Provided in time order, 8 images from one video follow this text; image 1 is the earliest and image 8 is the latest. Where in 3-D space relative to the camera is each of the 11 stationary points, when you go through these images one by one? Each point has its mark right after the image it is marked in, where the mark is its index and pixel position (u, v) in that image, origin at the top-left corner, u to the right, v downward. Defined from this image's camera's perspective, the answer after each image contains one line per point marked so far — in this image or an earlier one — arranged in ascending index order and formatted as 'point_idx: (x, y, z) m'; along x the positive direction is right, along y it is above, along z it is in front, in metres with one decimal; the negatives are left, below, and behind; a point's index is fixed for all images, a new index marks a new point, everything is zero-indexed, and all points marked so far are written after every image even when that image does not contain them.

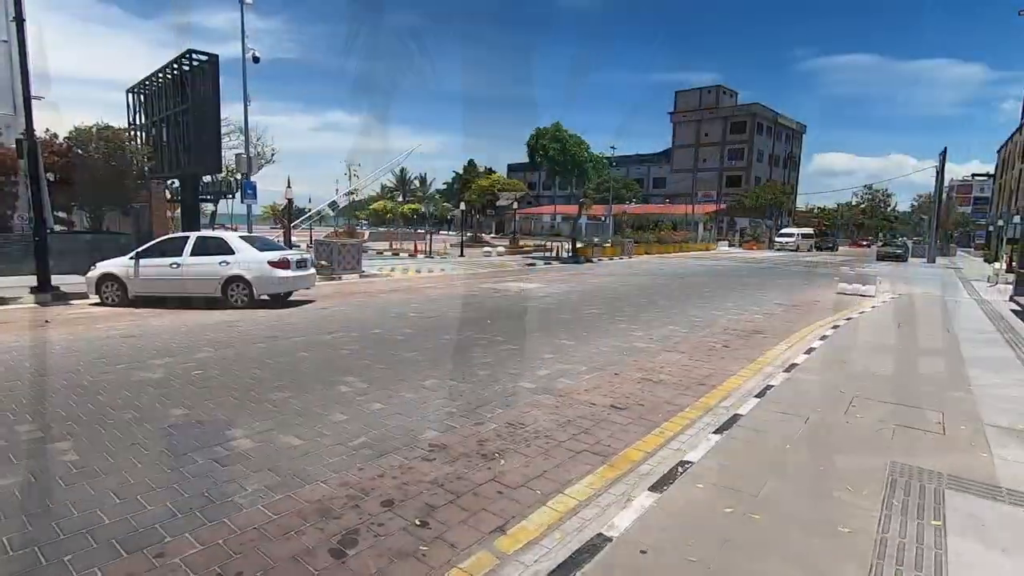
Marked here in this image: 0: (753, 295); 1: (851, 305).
0: (+8.2, -0.2, +18.2) m
1: (+10.5, -0.5, +16.7) m
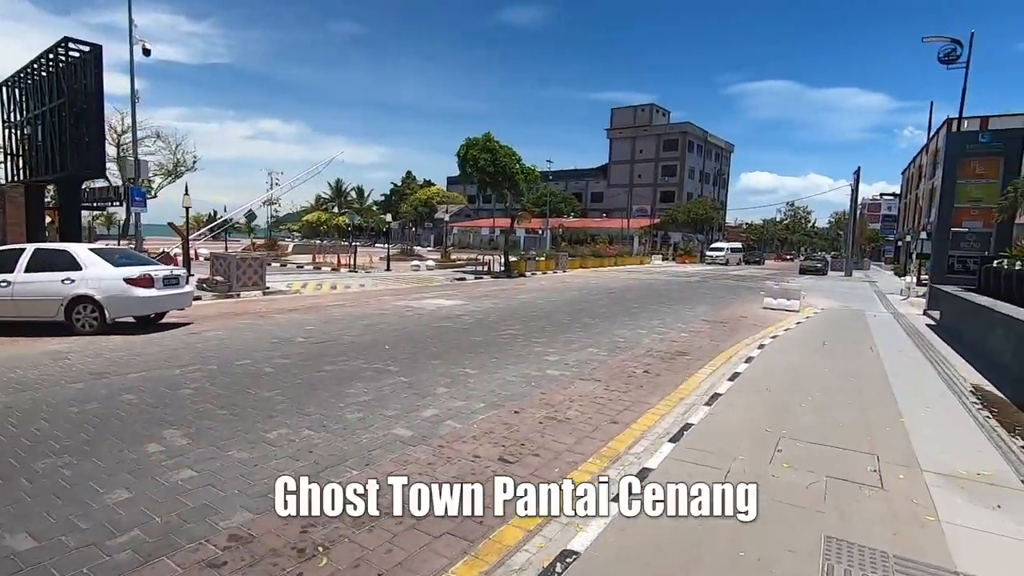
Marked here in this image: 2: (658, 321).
0: (+5.6, -0.8, +17.7) m
1: (+8.1, -1.0, +16.4) m
2: (+4.1, -0.9, +15.1) m
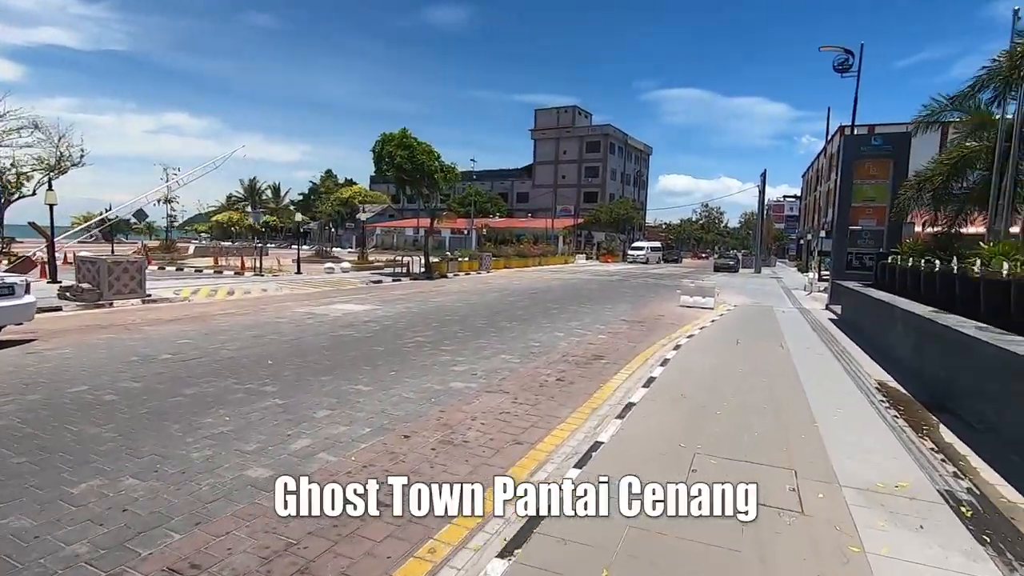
0: (+2.9, -0.7, +17.4) m
1: (+5.5, -1.0, +16.4) m
2: (+1.7, -1.0, +14.7) m
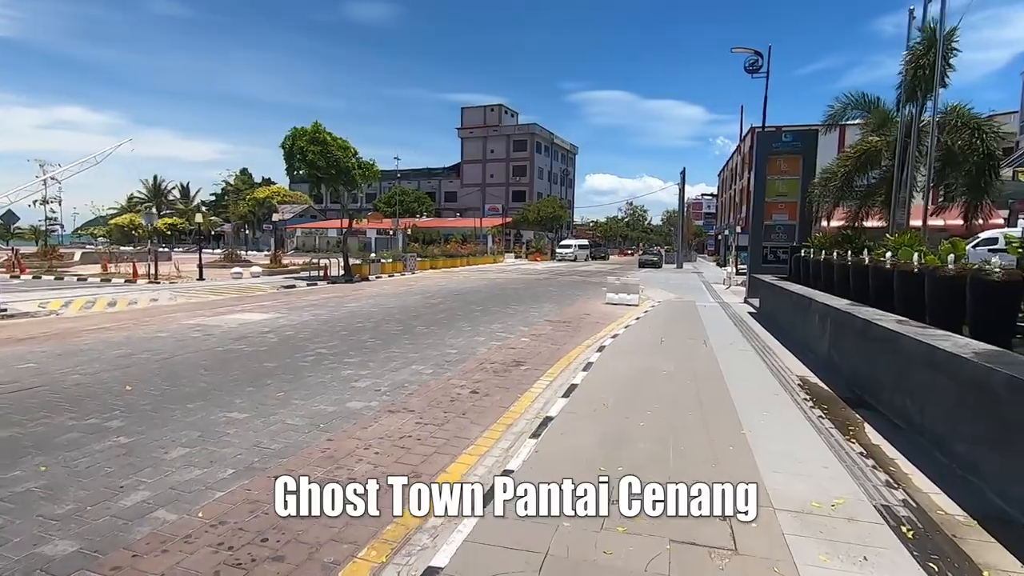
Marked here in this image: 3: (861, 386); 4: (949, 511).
0: (+0.4, -0.7, +16.7) m
1: (+3.2, -0.9, +16.1) m
2: (-0.4, -1.0, +13.9) m
3: (+4.6, -1.3, +7.1) m
4: (+3.4, -1.7, +4.2) m
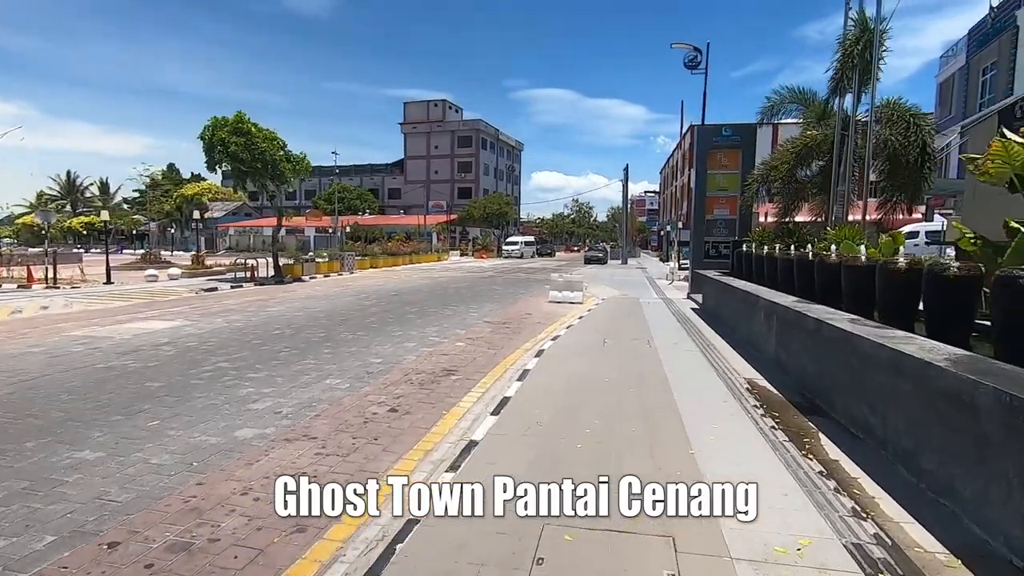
0: (-1.4, -0.7, +15.8) m
1: (+1.4, -0.8, +15.5) m
2: (-1.9, -1.0, +12.9) m
3: (+3.7, -1.3, +6.6) m
4: (+2.7, -1.7, +3.6) m
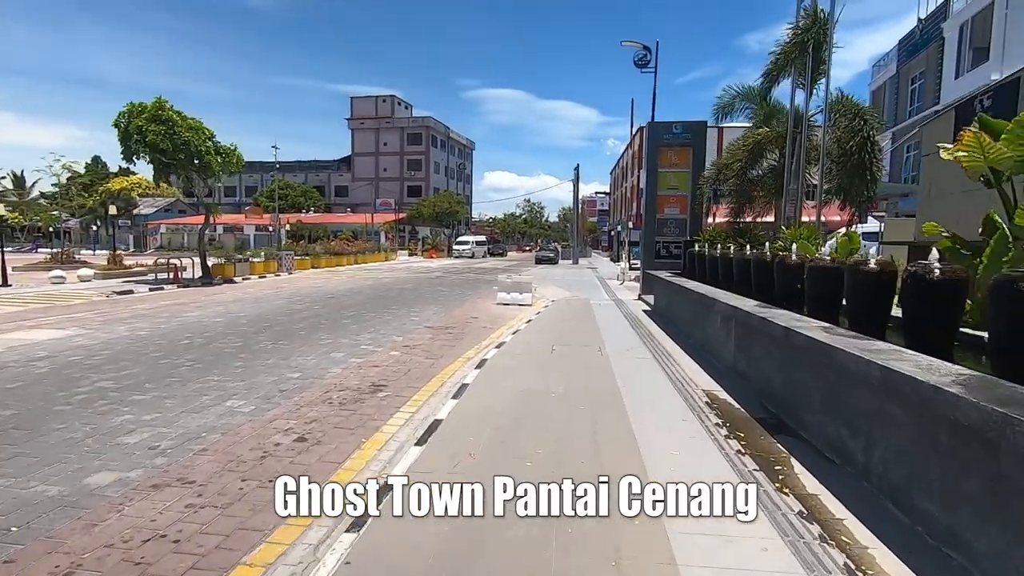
0: (-2.9, -0.8, +14.7) m
1: (-0.1, -0.9, +14.6) m
2: (-3.2, -1.1, +11.8) m
3: (+3.0, -1.3, +6.0) m
4: (+2.3, -1.8, +2.8) m
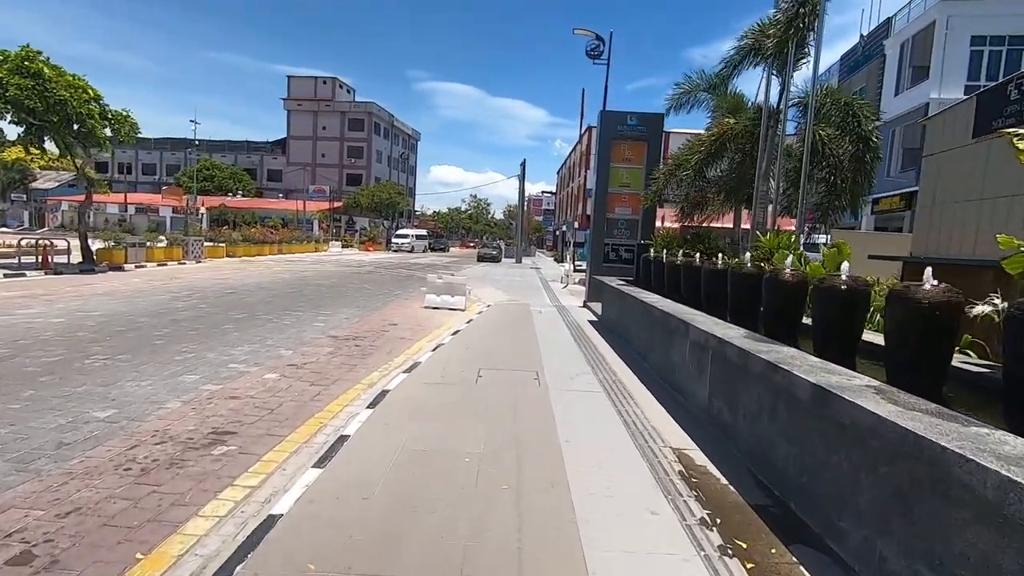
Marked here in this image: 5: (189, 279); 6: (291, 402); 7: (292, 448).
0: (-4.6, -0.8, +12.2) m
1: (-1.8, -0.9, +12.4) m
2: (-4.6, -1.0, +9.2) m
3: (+2.1, -1.6, +4.1) m
4: (+1.7, -2.0, +0.9) m
5: (-12.0, +0.3, +20.0) m
6: (-2.7, -1.4, +6.8) m
7: (-2.1, -1.5, +5.3) m
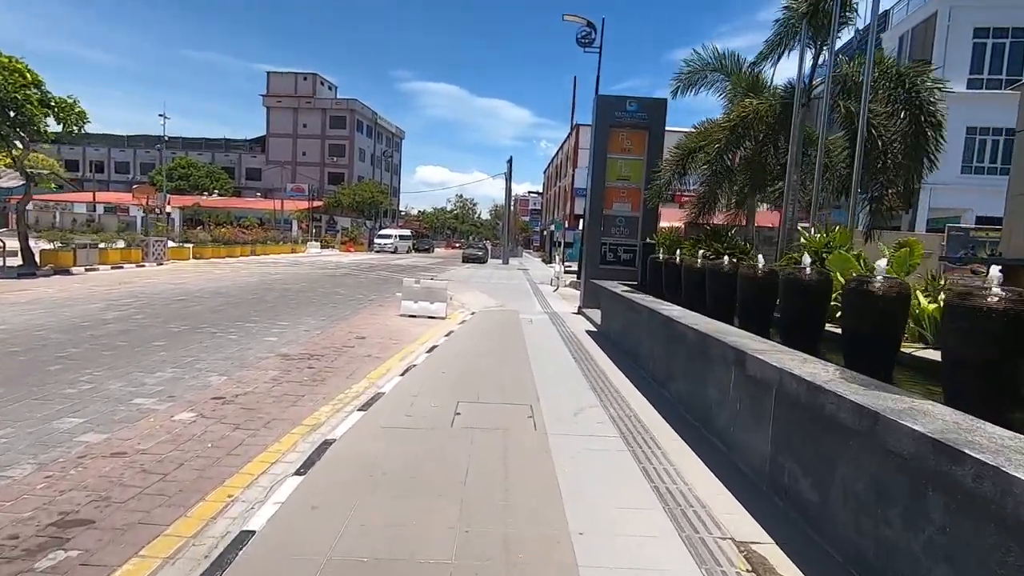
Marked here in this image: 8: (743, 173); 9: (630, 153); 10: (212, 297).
0: (-4.9, -0.9, +10.3) m
1: (-2.1, -1.1, +10.6) m
2: (-4.8, -1.2, +7.4) m
3: (+2.1, -1.7, +2.5) m
4: (+1.8, -2.1, -0.7) m
5: (-12.5, +0.1, +17.9) m
6: (-2.9, -1.6, +5.0) m
7: (-2.2, -1.7, +3.6) m
8: (+5.3, +2.7, +12.9) m
9: (+3.3, +3.7, +14.9) m
10: (-8.8, -0.2, +15.8) m
